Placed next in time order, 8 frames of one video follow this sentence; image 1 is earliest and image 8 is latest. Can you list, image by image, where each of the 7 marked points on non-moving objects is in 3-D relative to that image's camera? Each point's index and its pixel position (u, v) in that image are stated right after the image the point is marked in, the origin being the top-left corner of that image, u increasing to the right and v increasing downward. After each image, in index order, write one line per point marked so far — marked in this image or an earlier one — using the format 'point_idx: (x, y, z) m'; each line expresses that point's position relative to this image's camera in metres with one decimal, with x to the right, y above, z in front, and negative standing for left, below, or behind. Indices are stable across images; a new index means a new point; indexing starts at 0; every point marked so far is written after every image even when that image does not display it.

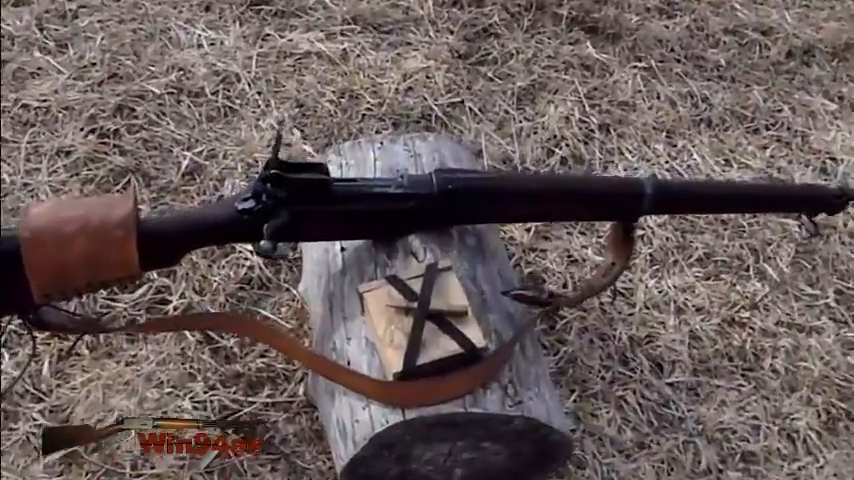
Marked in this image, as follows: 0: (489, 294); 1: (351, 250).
0: (+0.2, -0.2, +3.2) m
1: (-0.3, 0.0, +3.4) m
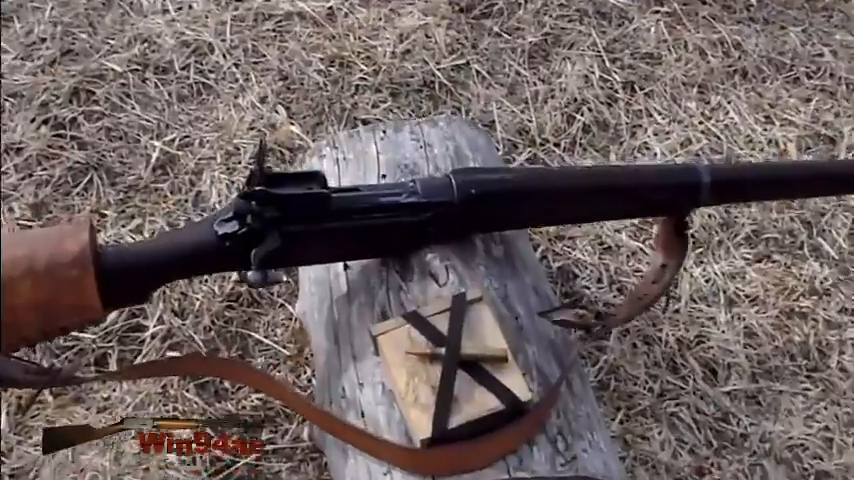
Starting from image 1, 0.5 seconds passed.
0: (+0.3, -0.2, +2.7) m
1: (-0.2, -0.1, +2.8) m
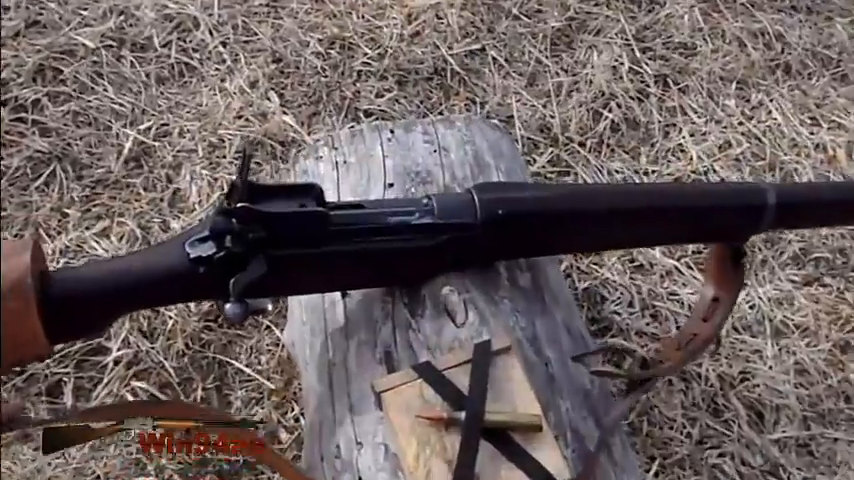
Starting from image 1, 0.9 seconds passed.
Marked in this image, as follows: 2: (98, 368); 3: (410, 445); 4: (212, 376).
0: (+0.3, -0.3, +2.3) m
1: (-0.2, -0.2, +2.4) m
2: (-1.0, -0.4, +2.8) m
3: (0.0, -0.4, +1.9) m
4: (-0.6, -0.4, +2.8) m
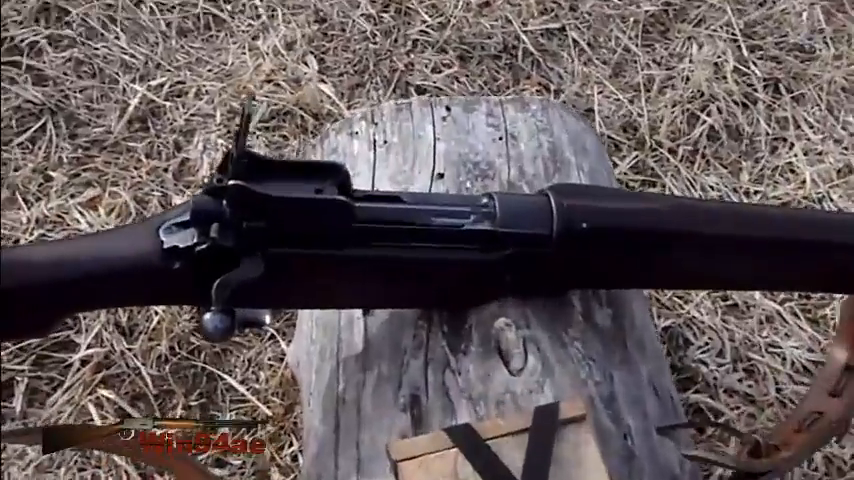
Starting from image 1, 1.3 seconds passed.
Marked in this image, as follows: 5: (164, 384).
0: (+0.4, -0.4, +1.7) m
1: (-0.1, -0.2, +1.8) m
2: (-0.9, -0.3, +2.3) m
3: (0.0, -0.4, +1.3) m
4: (-0.6, -0.4, +2.2) m
5: (-0.6, -0.3, +2.2) m
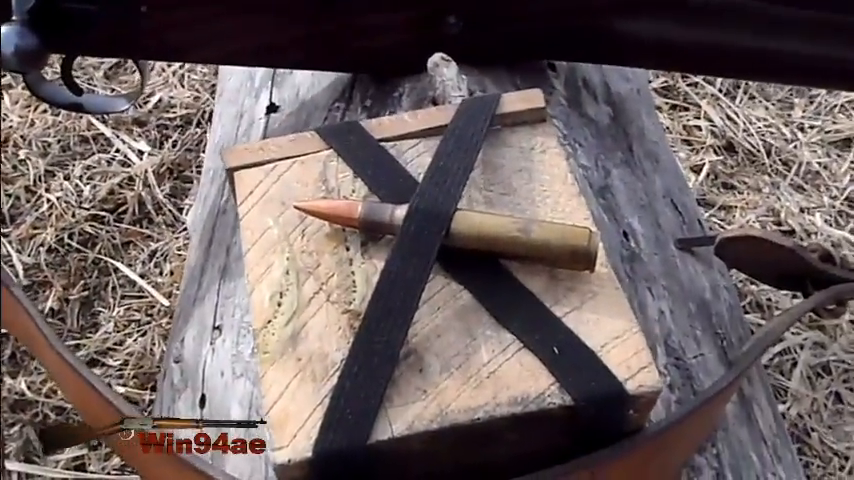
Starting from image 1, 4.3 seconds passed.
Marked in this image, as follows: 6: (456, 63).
0: (+0.3, 0.0, +1.1) m
1: (-0.2, +0.2, +1.3) m
2: (-1.0, 0.0, +1.8) m
3: (-0.1, 0.0, +0.8) m
4: (-0.6, -0.1, +1.7) m
5: (-0.7, -0.1, +1.7) m
6: (0.0, +0.2, +1.2) m
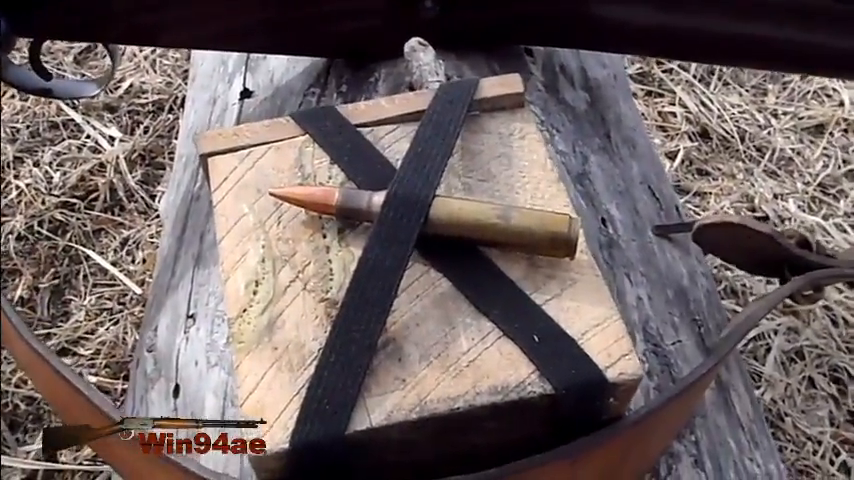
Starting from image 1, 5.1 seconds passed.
0: (+0.2, 0.0, +1.1) m
1: (-0.2, +0.2, +1.3) m
2: (-1.0, 0.0, +1.7) m
3: (-0.1, 0.0, +0.8) m
4: (-0.7, -0.1, +1.7) m
5: (-0.8, 0.0, +1.7) m
6: (0.0, +0.2, +1.2) m
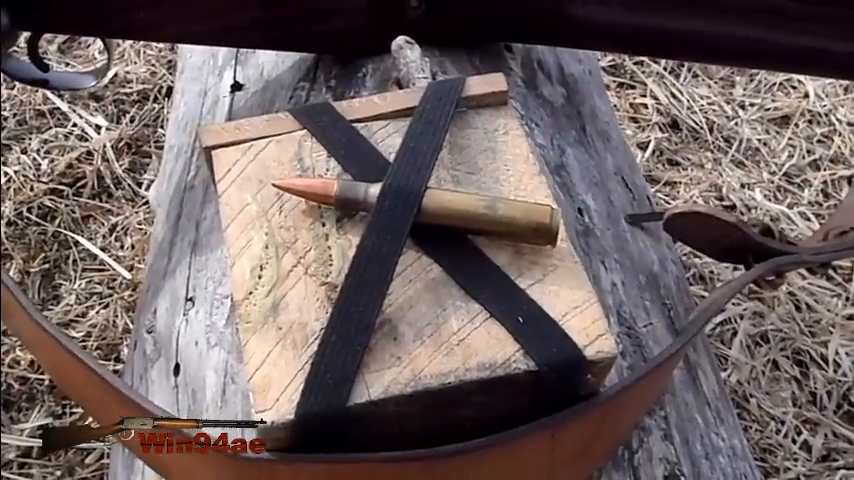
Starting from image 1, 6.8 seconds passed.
0: (+0.2, 0.0, +1.2) m
1: (-0.2, +0.2, +1.3) m
2: (-1.1, 0.0, +1.8) m
3: (-0.2, 0.0, +0.8) m
4: (-0.7, 0.0, +1.7) m
5: (-0.8, 0.0, +1.7) m
6: (0.0, +0.3, +1.2) m
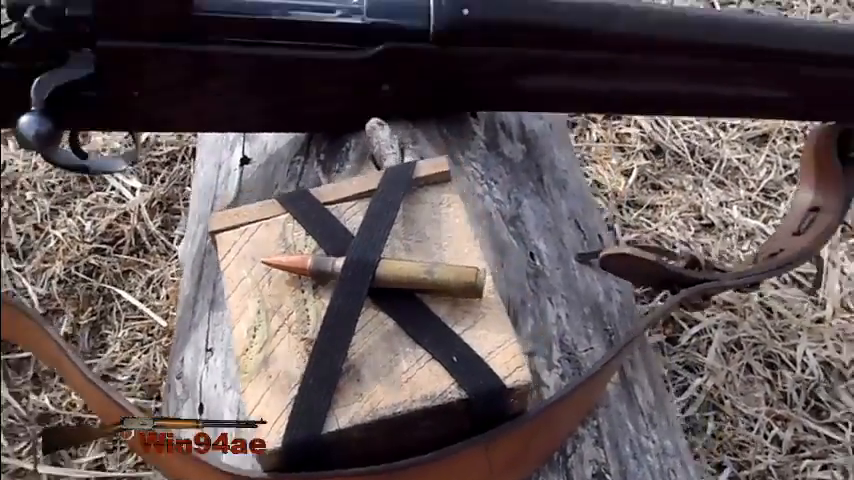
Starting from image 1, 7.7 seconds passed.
0: (+0.2, 0.0, +1.4) m
1: (-0.3, +0.1, +1.6) m
2: (-1.1, -0.1, +2.0) m
3: (-0.2, -0.1, +1.0) m
4: (-0.7, -0.2, +2.0) m
5: (-0.8, -0.1, +2.0) m
6: (-0.1, +0.2, +1.5) m
